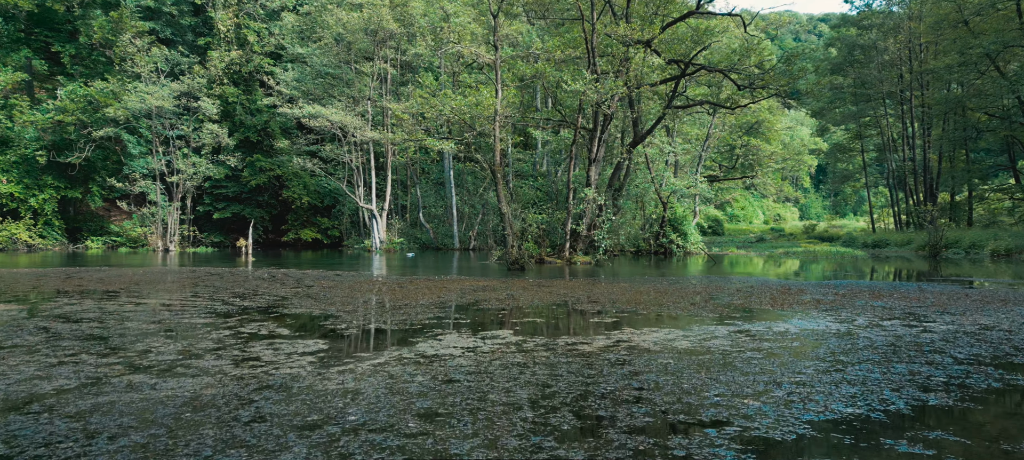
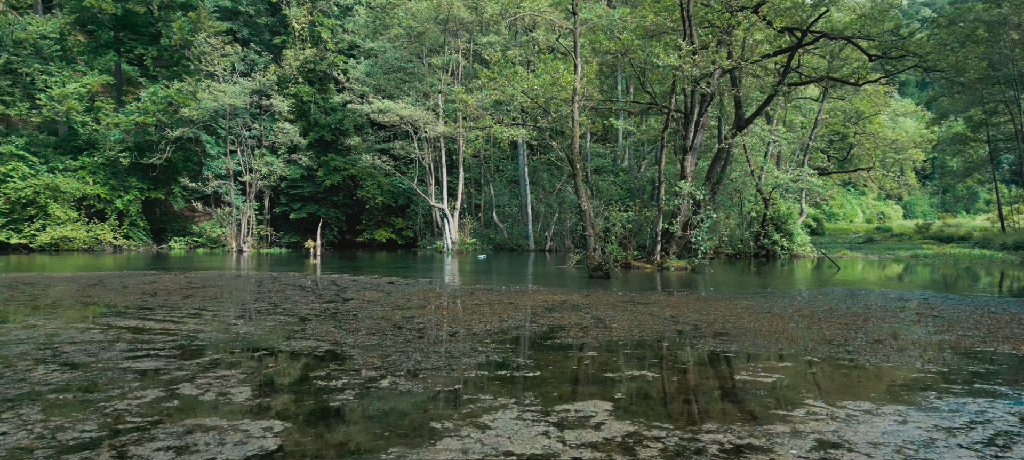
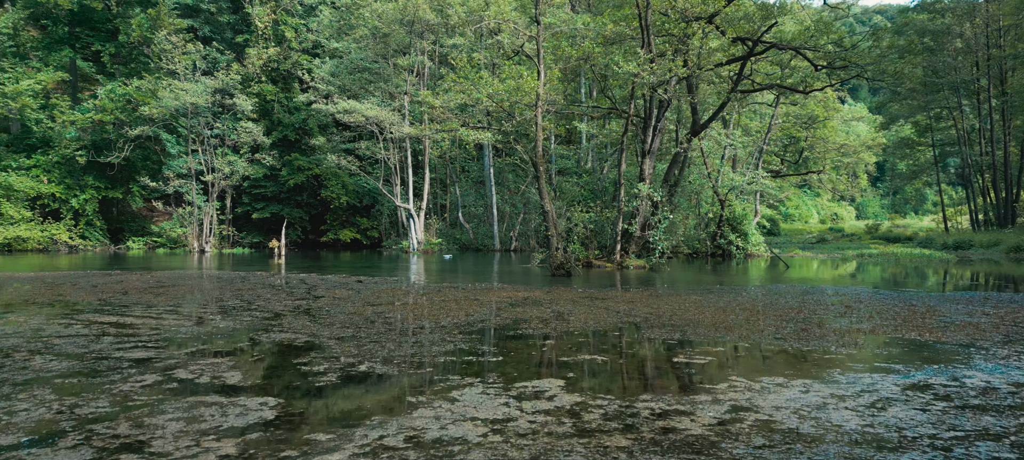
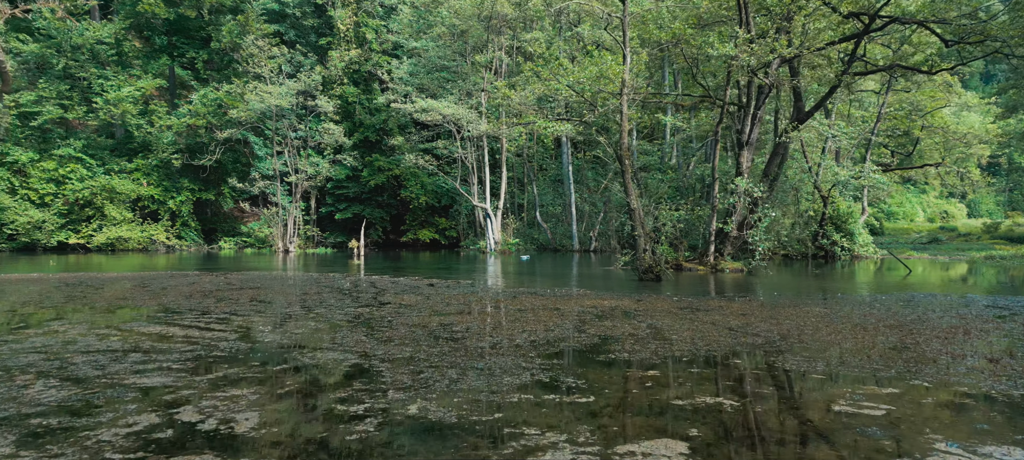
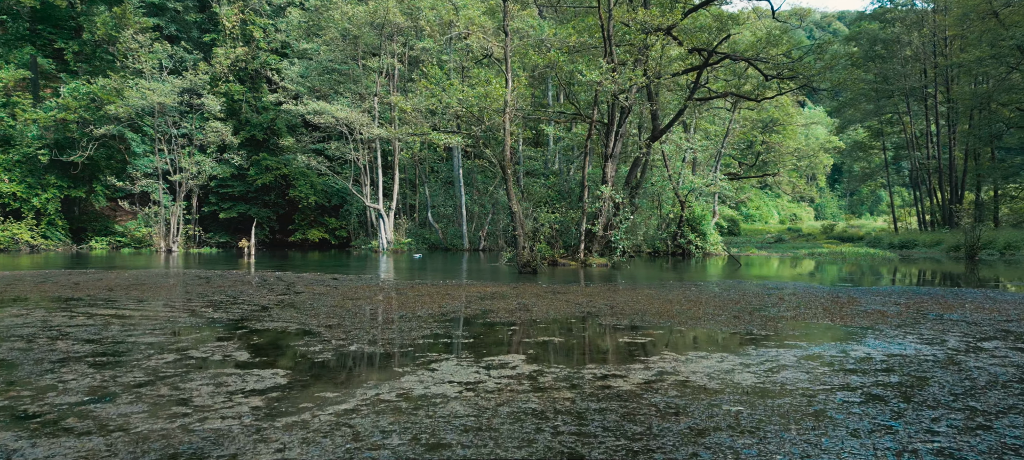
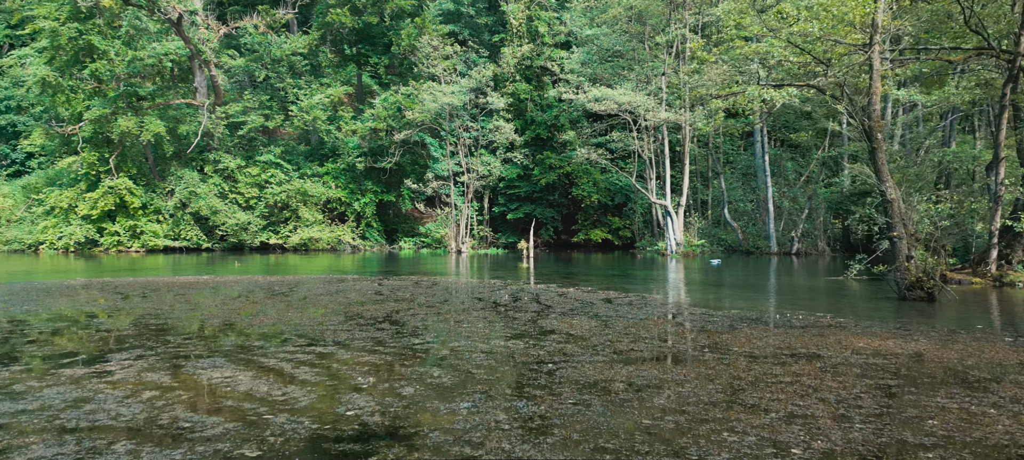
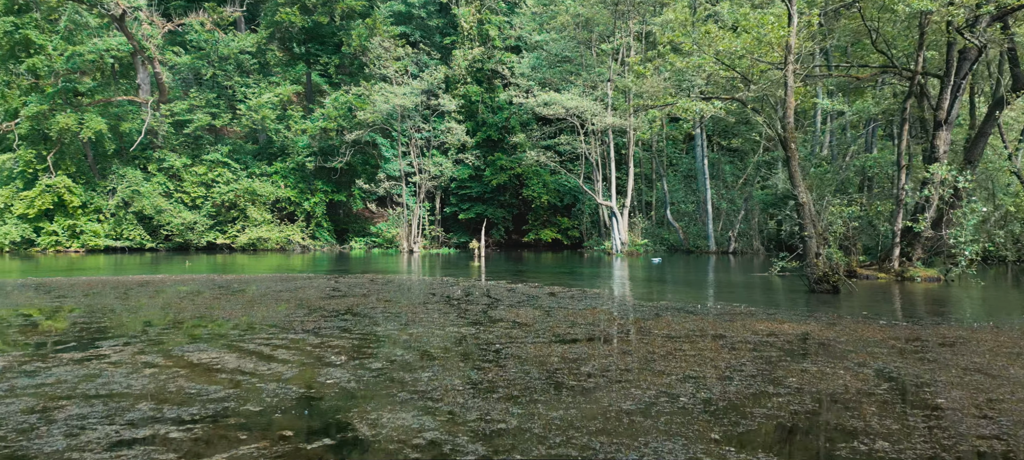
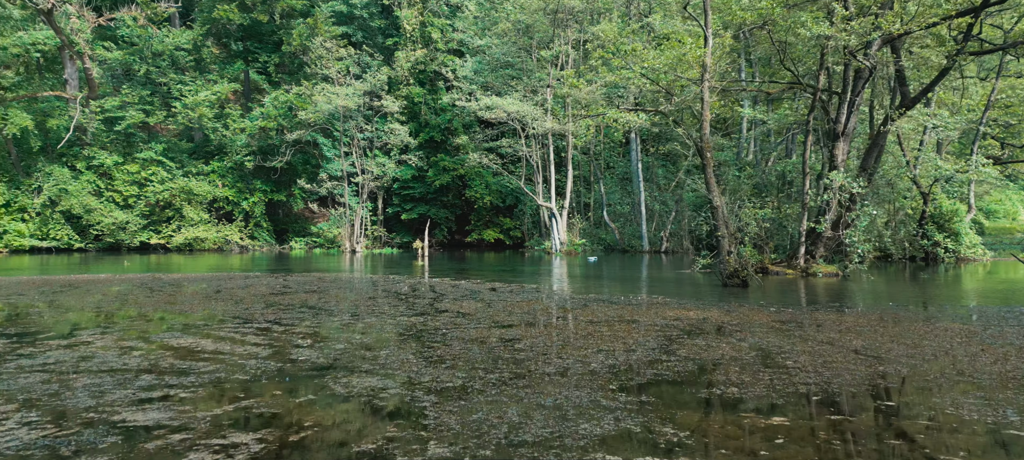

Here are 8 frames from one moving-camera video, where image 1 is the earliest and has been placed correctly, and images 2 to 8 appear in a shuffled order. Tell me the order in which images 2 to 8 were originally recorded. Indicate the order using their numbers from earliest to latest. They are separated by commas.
5, 3, 2, 4, 8, 7, 6
